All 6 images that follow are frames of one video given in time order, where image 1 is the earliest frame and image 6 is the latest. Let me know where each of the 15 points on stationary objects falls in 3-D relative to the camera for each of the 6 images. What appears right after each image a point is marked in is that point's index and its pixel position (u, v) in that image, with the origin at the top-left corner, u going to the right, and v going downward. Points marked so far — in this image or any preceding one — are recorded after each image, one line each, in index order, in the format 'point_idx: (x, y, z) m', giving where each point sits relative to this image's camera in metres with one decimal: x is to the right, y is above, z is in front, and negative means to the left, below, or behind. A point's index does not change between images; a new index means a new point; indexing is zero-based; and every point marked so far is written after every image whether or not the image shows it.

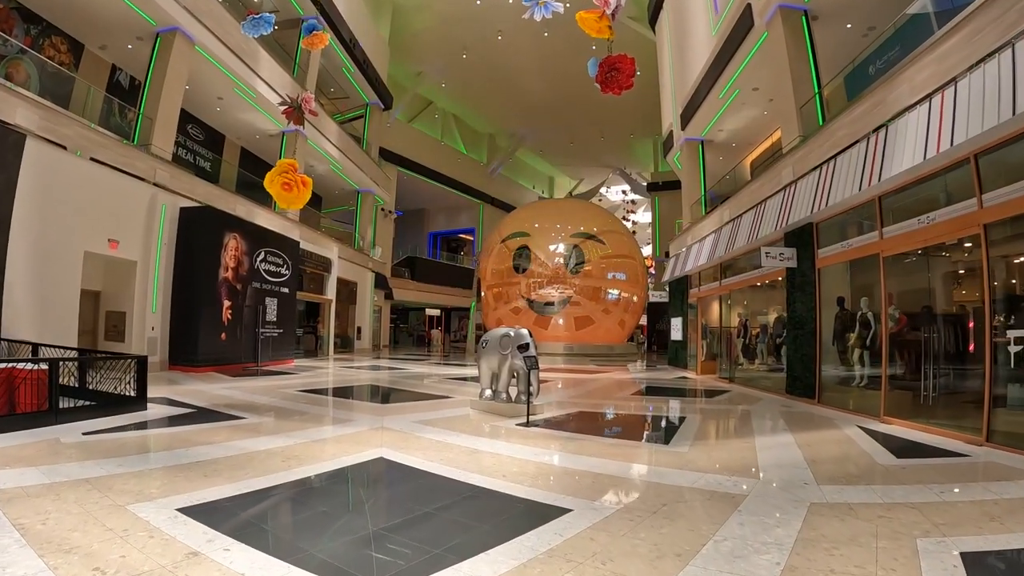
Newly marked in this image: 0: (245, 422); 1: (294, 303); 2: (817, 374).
0: (-2.5, -1.3, +4.8) m
1: (-5.5, -0.4, +12.8) m
2: (+4.6, -1.2, +7.8) m
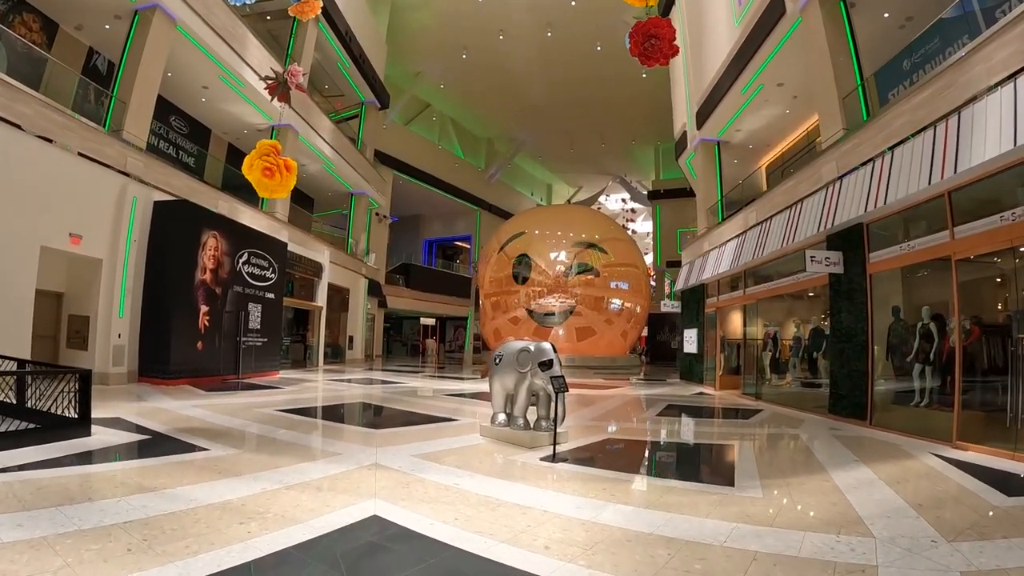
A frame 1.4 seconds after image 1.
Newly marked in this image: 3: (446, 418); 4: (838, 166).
0: (-2.3, -1.2, +3.9) m
1: (-5.4, -0.5, +11.8) m
2: (+4.8, -1.4, +6.9) m
3: (-0.9, -1.7, +6.5) m
4: (+4.8, +1.8, +7.5) m
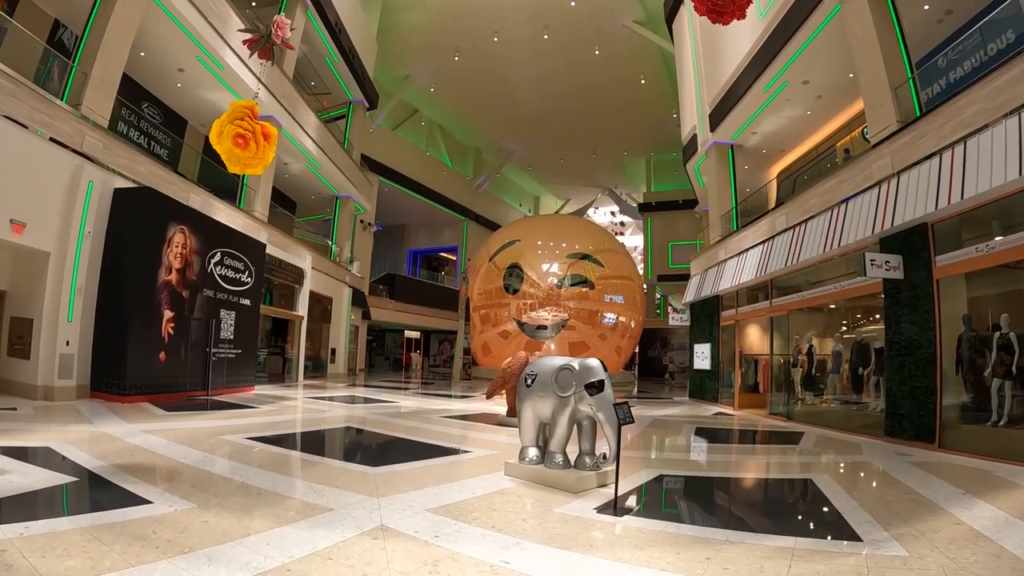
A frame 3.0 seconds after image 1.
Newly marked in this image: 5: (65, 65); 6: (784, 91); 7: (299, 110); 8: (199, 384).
0: (-2.0, -1.2, +2.8) m
1: (-5.3, -0.6, +10.7) m
2: (+5.0, -1.5, +6.1) m
3: (-0.7, -1.7, +5.5) m
4: (+5.0, +1.7, +6.8) m
5: (-6.7, +3.3, +7.7) m
6: (+5.4, +3.9, +10.2) m
7: (-6.0, +5.1, +14.7) m
8: (-5.5, -1.7, +9.2) m
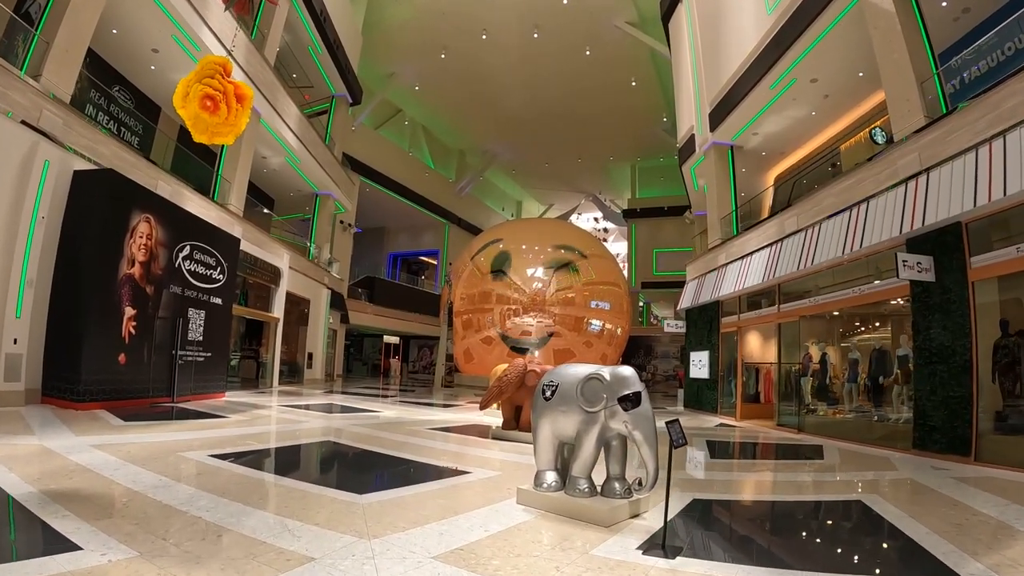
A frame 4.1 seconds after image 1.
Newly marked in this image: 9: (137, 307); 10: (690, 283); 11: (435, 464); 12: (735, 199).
0: (-1.8, -1.1, +2.1) m
1: (-5.4, -0.6, +9.9) m
2: (+5.0, -1.5, +5.7) m
3: (-0.6, -1.7, +4.9) m
4: (+5.0, +1.6, +6.4) m
5: (-6.6, +3.4, +6.8) m
6: (+5.3, +3.8, +9.9) m
7: (-6.2, +5.1, +13.9) m
8: (-5.6, -1.7, +8.3) m
9: (-5.5, -0.3, +7.6) m
10: (+4.5, +0.1, +13.0) m
11: (-0.7, -1.7, +5.0) m
12: (+5.1, +2.0, +11.9) m
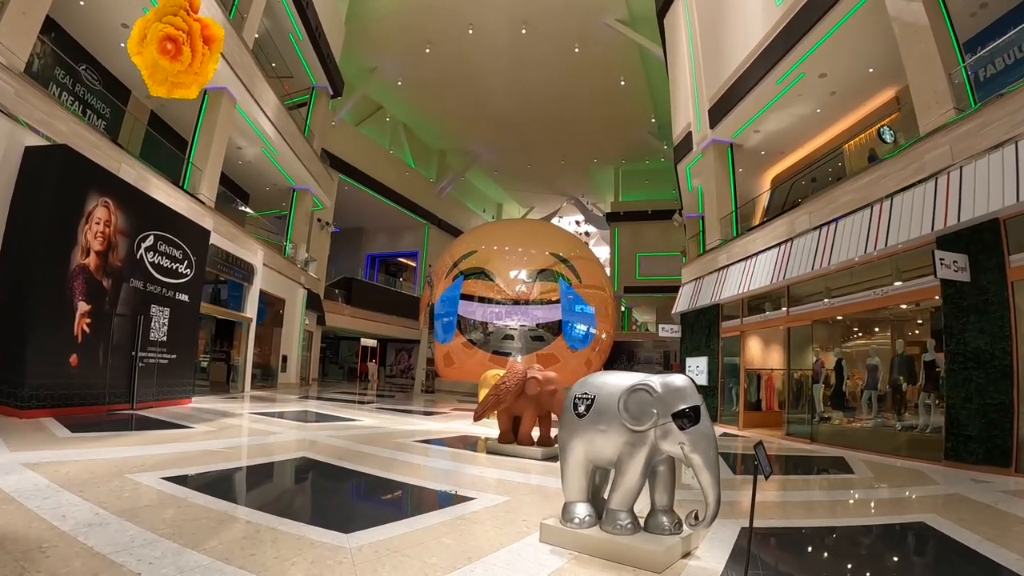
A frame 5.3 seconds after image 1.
0: (-1.6, -1.0, +1.4) m
1: (-5.5, -0.5, +9.0) m
2: (+5.1, -1.5, +5.3) m
3: (-0.5, -1.6, +4.2) m
4: (+5.1, +1.6, +6.1) m
5: (-6.6, +3.5, +6.0) m
6: (+5.3, +3.7, +9.5) m
7: (-6.5, +5.1, +13.1) m
8: (-5.7, -1.6, +7.5) m
9: (-5.5, -0.2, +6.8) m
10: (+4.2, +0.1, +12.6) m
11: (-0.7, -1.6, +4.4) m
12: (+5.0, +2.0, +11.5) m
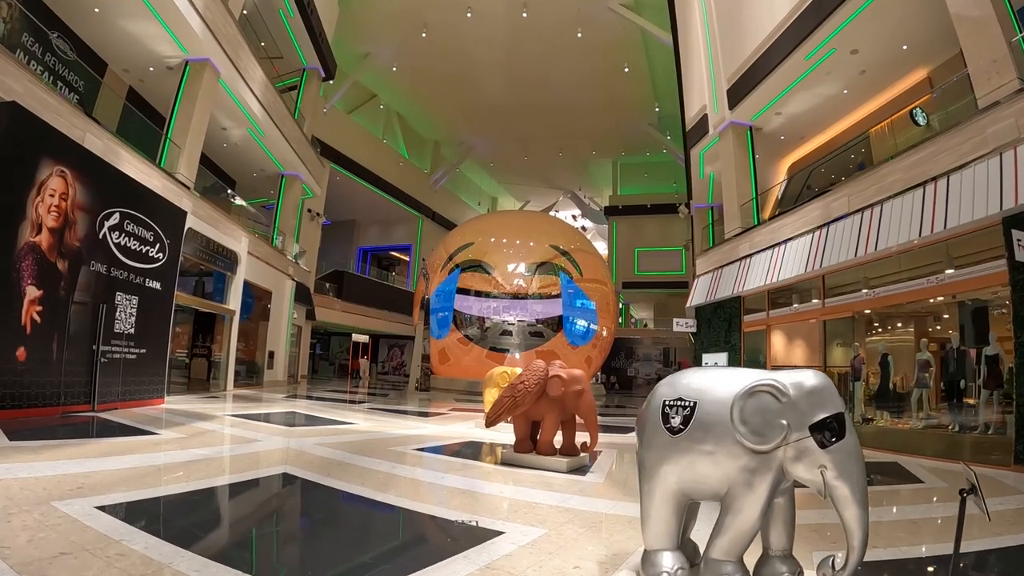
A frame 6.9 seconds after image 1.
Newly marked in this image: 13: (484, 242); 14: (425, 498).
0: (-1.3, -0.9, +0.6) m
1: (-5.4, -0.3, +8.2) m
2: (+5.3, -1.4, +4.6) m
3: (-0.3, -1.5, +3.5) m
4: (+5.3, +1.7, +5.4) m
5: (-6.3, +3.7, +5.1) m
6: (+5.4, +3.9, +8.8) m
7: (-6.4, +5.4, +12.1) m
8: (-5.5, -1.4, +6.6) m
9: (-5.4, 0.0, +5.9) m
10: (+4.3, +0.2, +11.9) m
11: (-0.4, -1.5, +3.6) m
12: (+5.1, +2.1, +10.8) m
13: (-0.7, +1.2, +12.7) m
14: (-0.5, -1.5, +3.9) m
